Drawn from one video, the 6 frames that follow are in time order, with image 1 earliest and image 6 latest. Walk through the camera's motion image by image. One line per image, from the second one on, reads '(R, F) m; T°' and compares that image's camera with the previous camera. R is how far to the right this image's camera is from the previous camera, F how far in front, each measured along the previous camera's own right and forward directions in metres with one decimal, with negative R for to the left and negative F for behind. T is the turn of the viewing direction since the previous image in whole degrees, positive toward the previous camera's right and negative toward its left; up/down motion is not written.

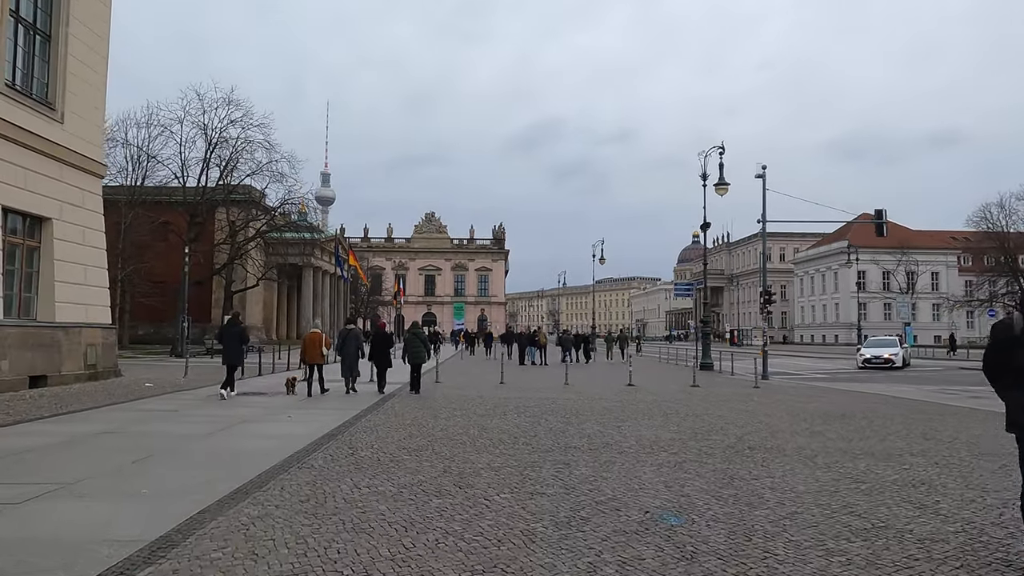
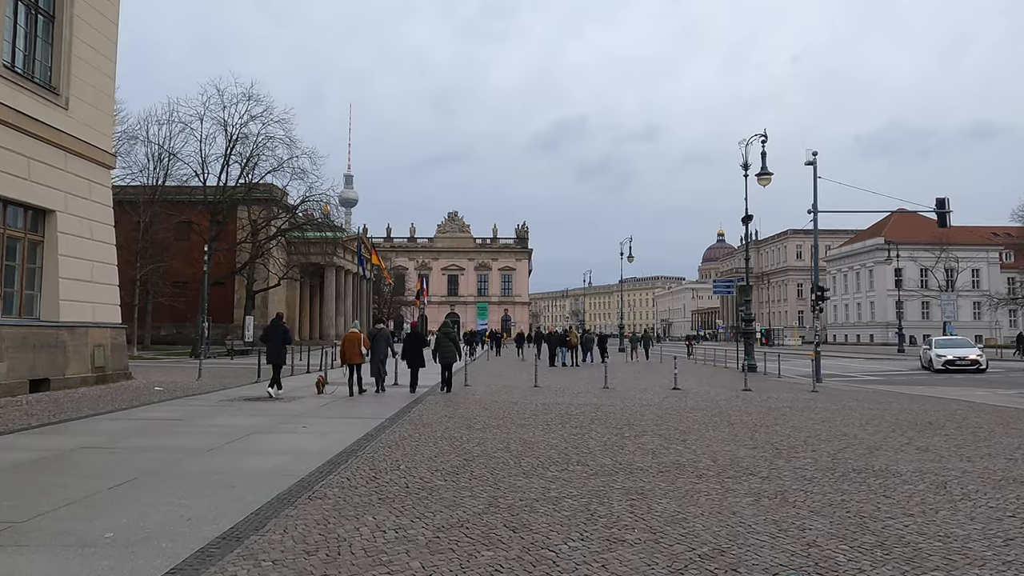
(-0.4, +1.8) m; -2°
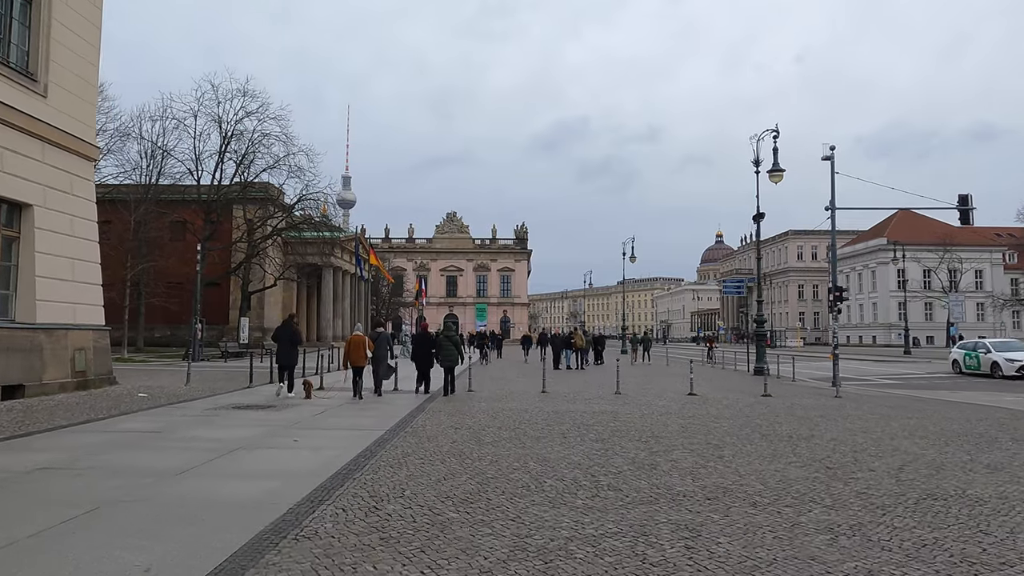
(-0.3, +1.2) m; 0°
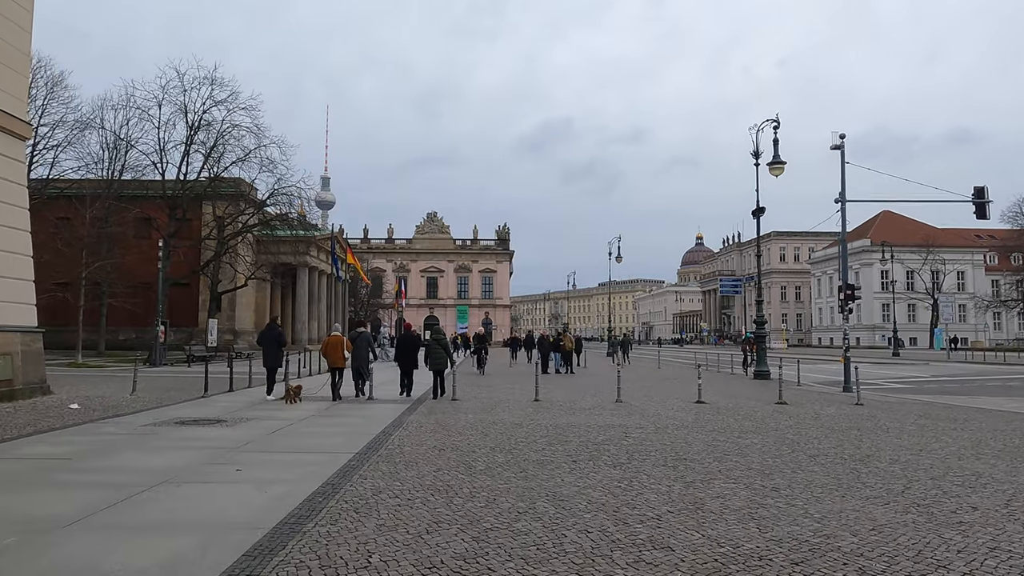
(-0.3, +2.2) m; +2°
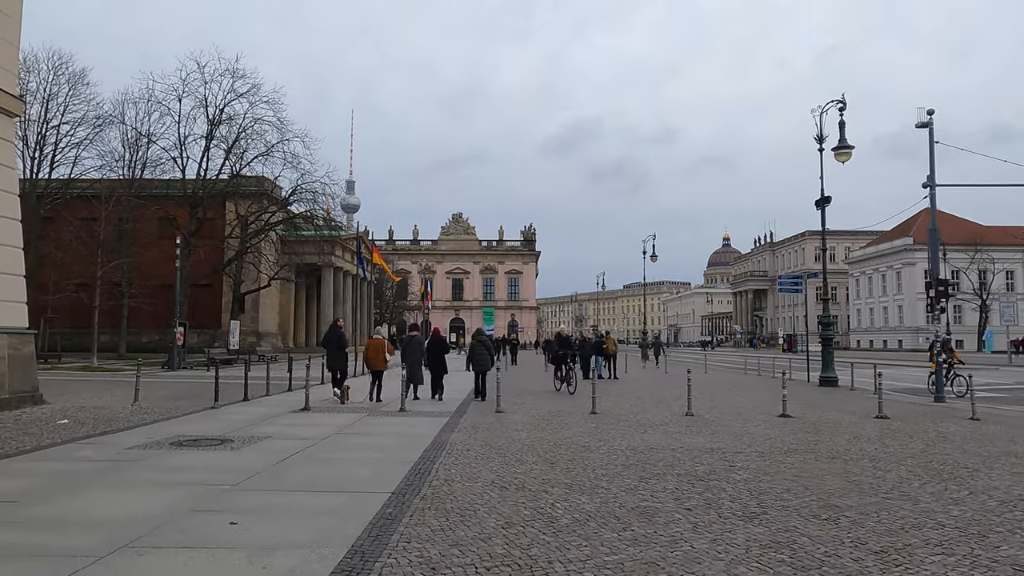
(-0.7, +2.6) m; -2°
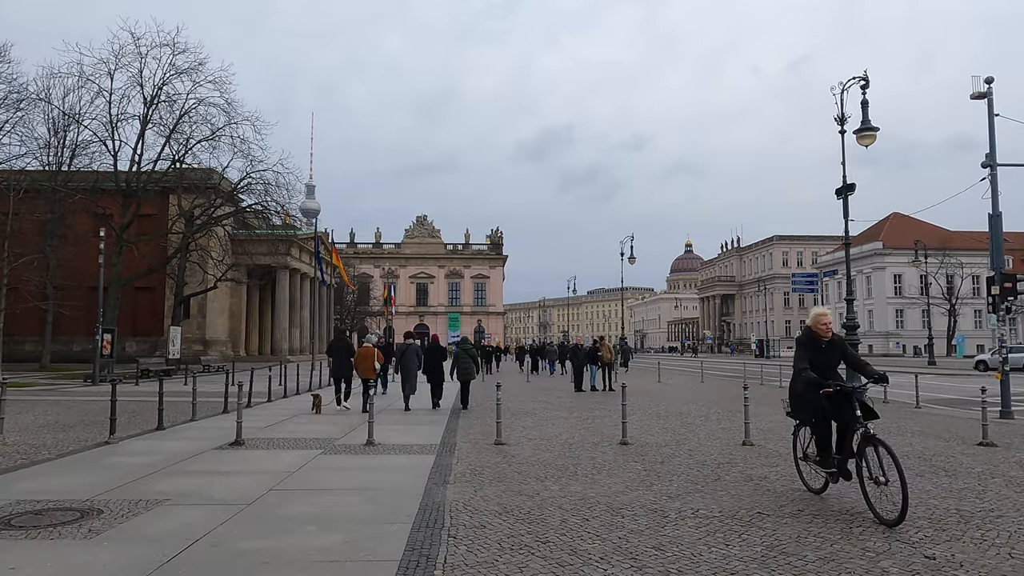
(-0.8, +4.1) m; +3°
